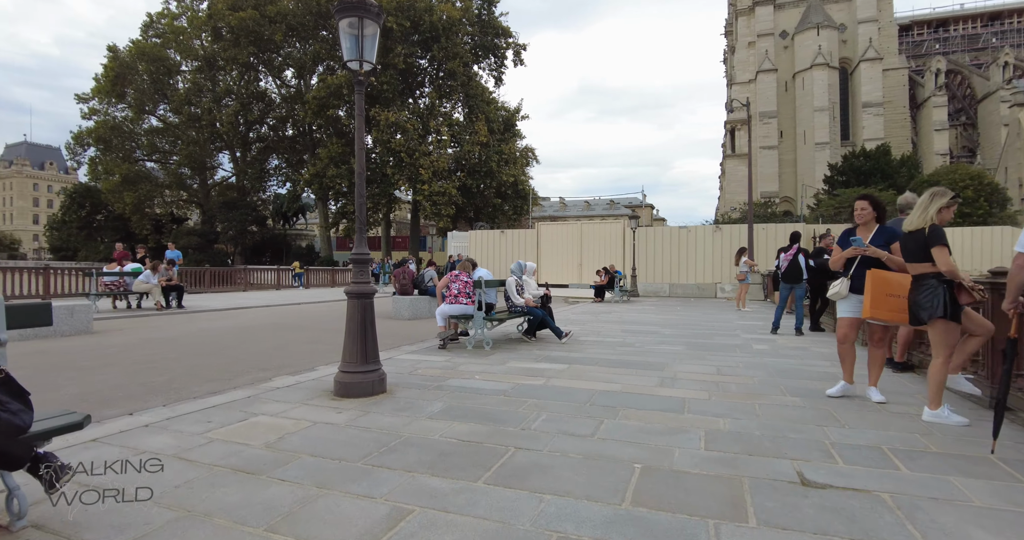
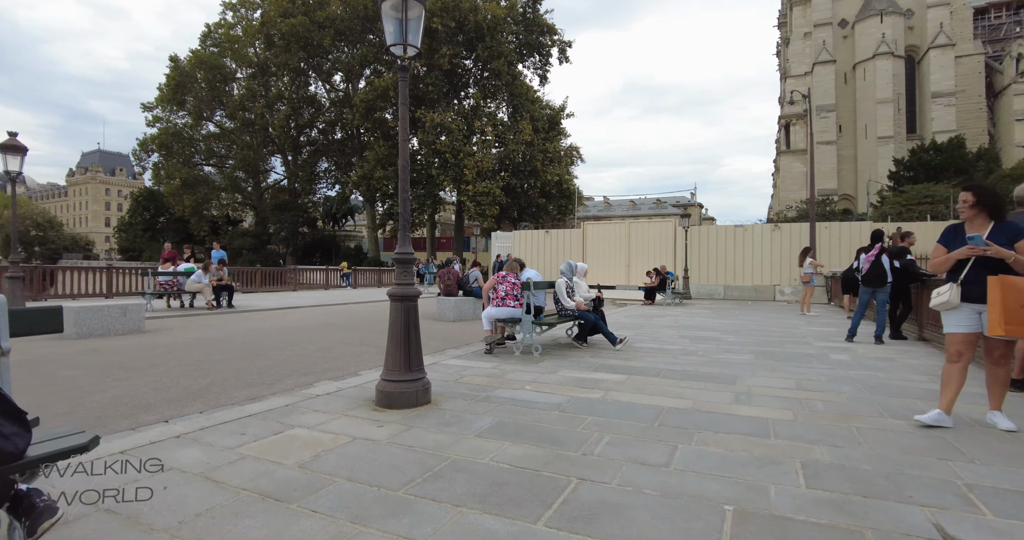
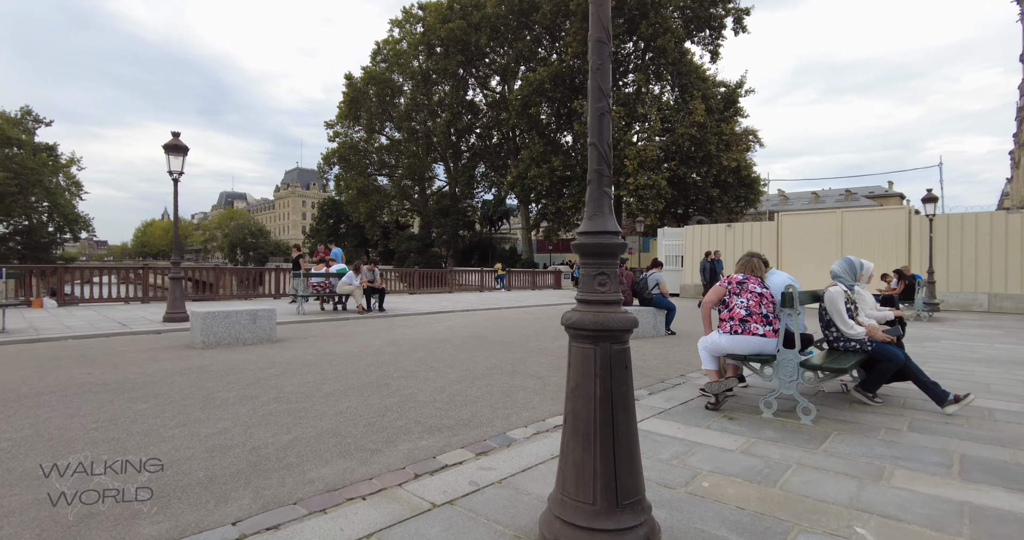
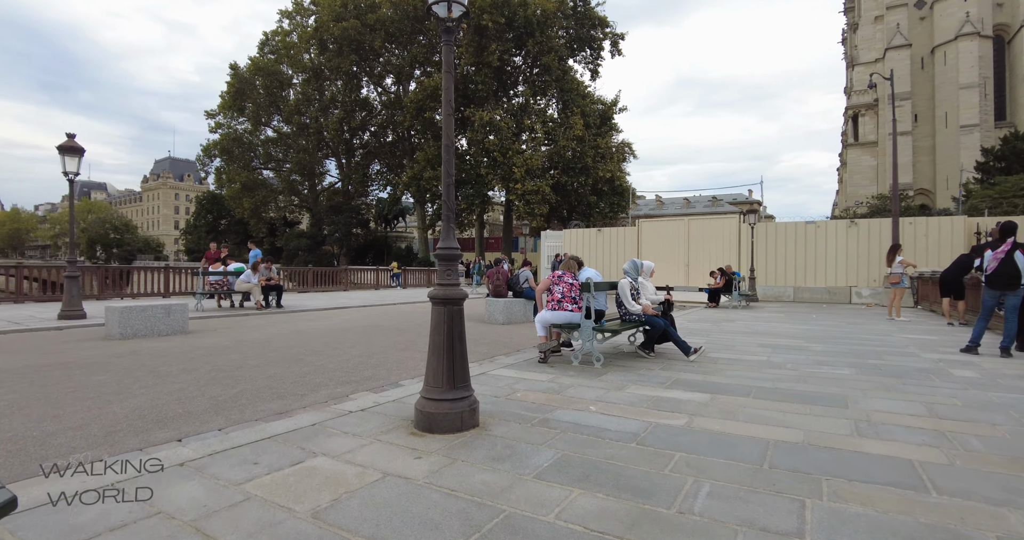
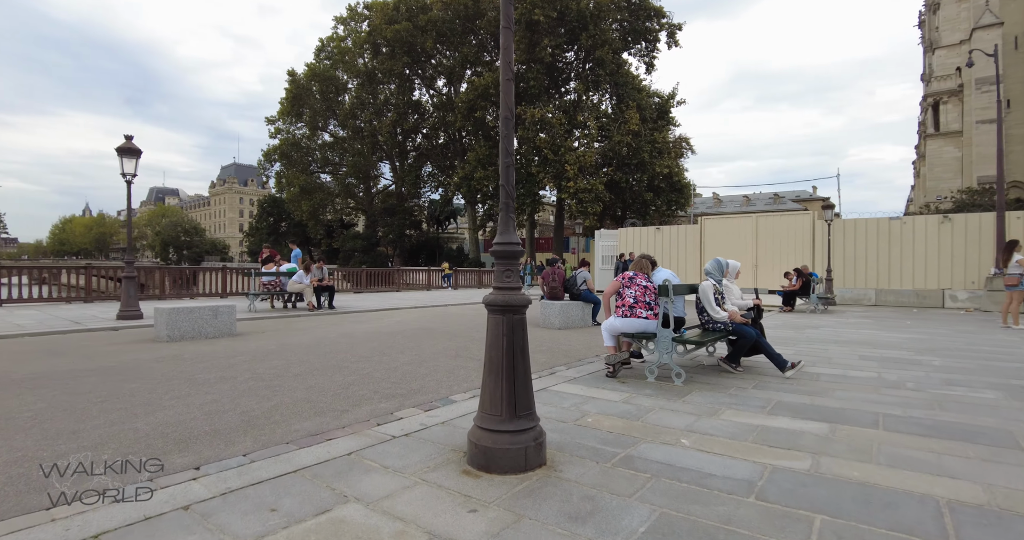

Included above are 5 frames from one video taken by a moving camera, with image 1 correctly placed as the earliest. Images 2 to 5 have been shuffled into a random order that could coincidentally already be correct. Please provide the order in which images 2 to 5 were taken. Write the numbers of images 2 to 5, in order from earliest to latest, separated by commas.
2, 4, 5, 3
